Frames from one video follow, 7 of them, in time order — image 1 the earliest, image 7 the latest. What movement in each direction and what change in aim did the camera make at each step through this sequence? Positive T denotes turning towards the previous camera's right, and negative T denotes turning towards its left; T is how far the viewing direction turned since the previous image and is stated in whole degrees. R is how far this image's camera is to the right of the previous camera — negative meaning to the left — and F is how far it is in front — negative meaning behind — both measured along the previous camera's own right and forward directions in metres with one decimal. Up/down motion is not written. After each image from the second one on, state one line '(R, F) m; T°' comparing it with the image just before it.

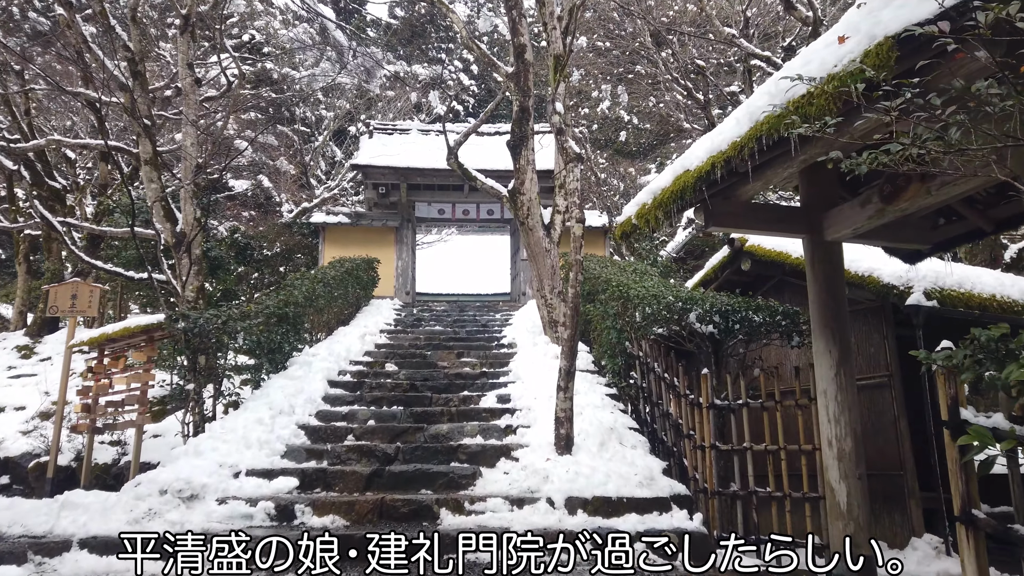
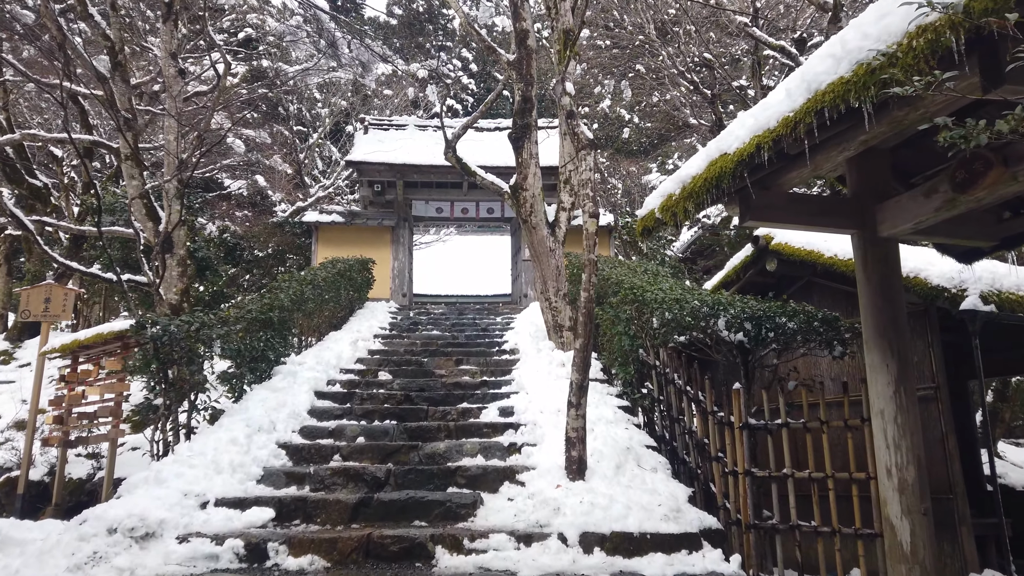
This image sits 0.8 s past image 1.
(0.0, +0.5) m; 0°
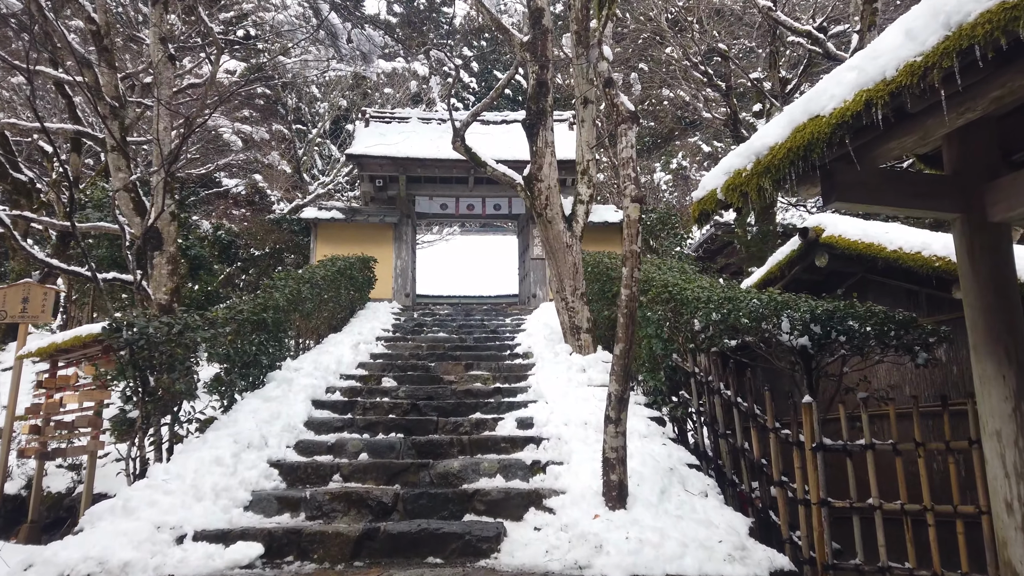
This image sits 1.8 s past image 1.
(-0.1, +0.5) m; 0°
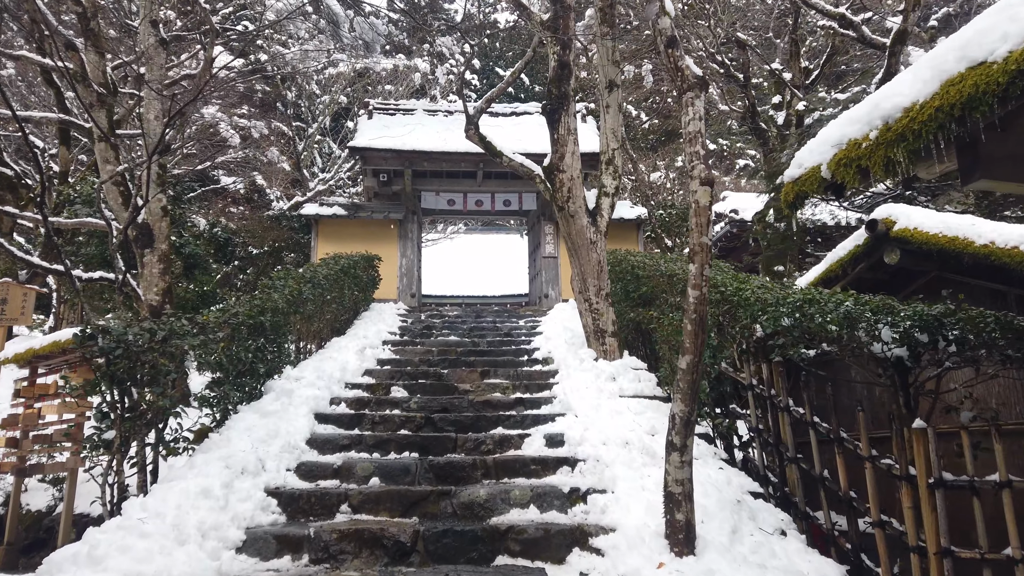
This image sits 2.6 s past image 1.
(-0.2, +0.5) m; 0°
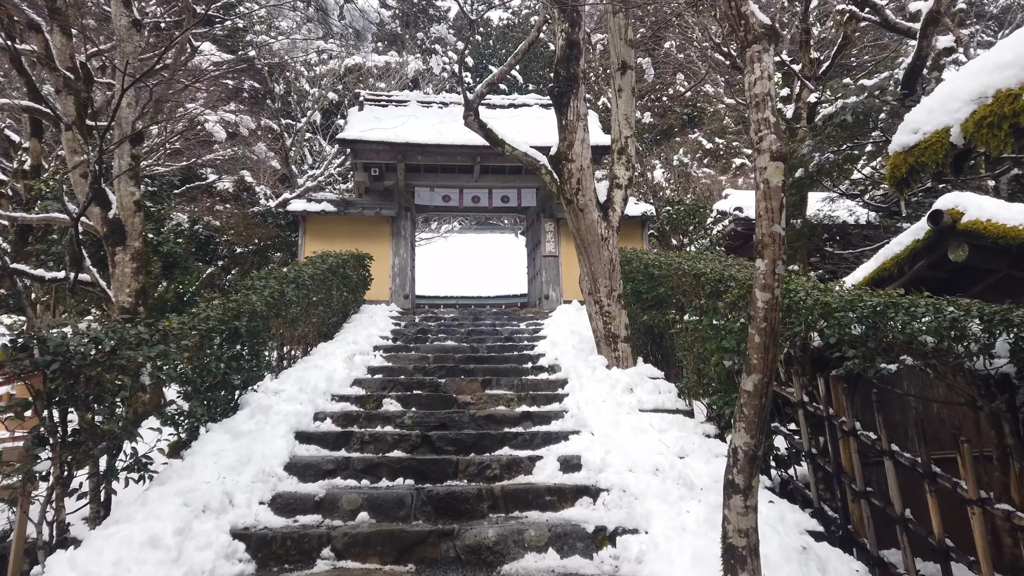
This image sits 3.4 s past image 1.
(-0.1, +0.5) m; +1°
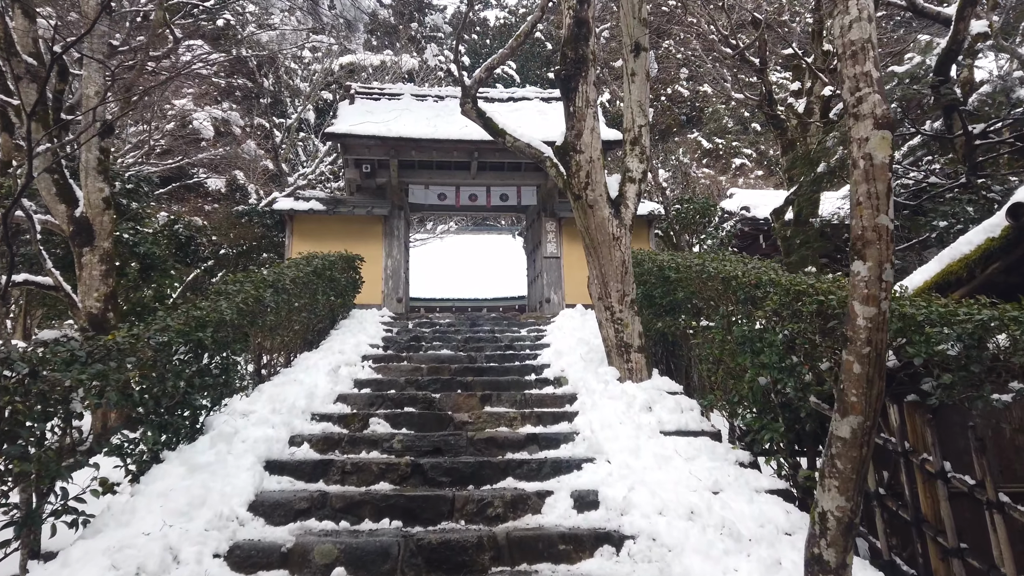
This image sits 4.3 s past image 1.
(0.0, +0.5) m; 0°
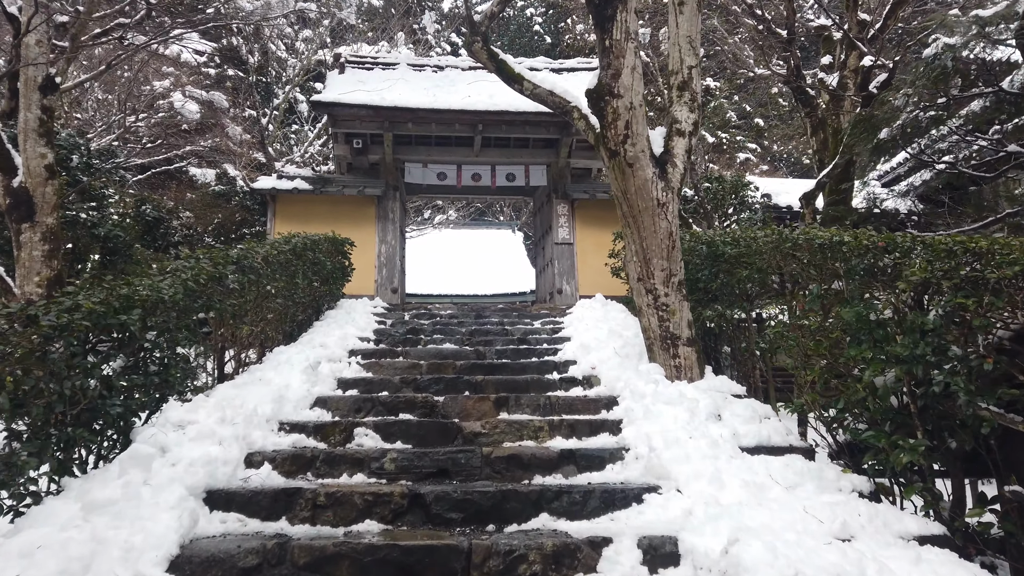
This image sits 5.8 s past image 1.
(-0.1, +0.9) m; 0°
